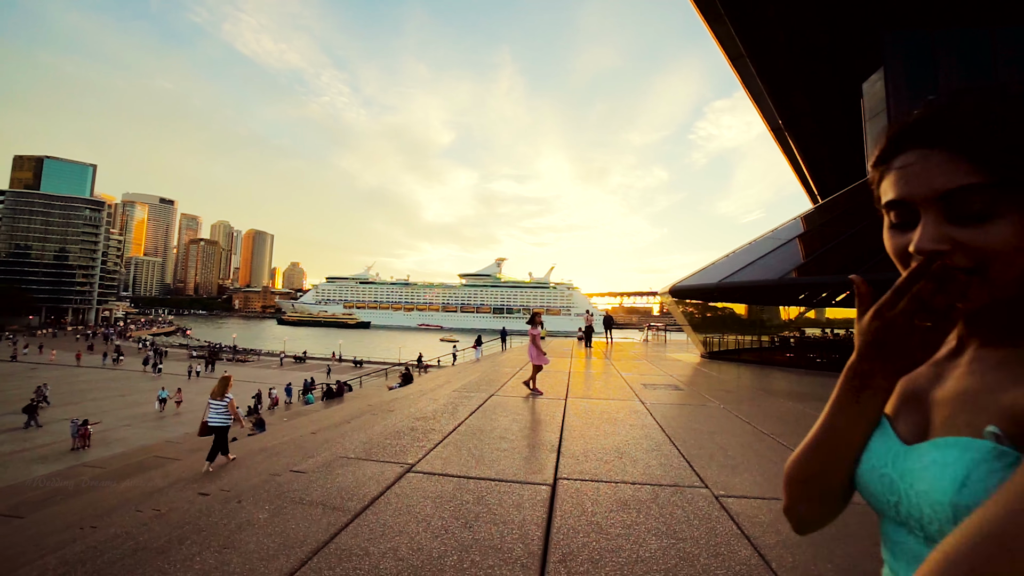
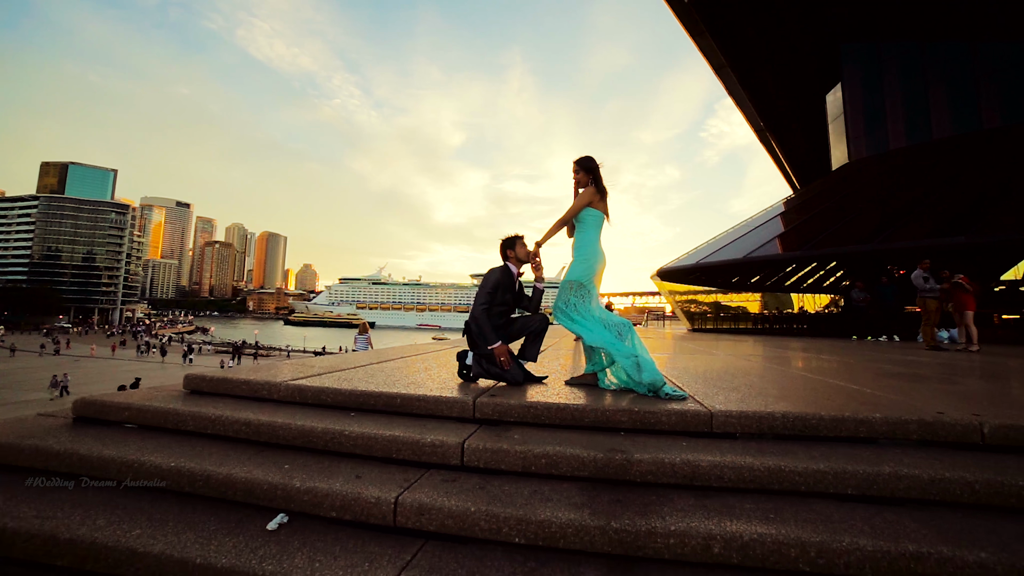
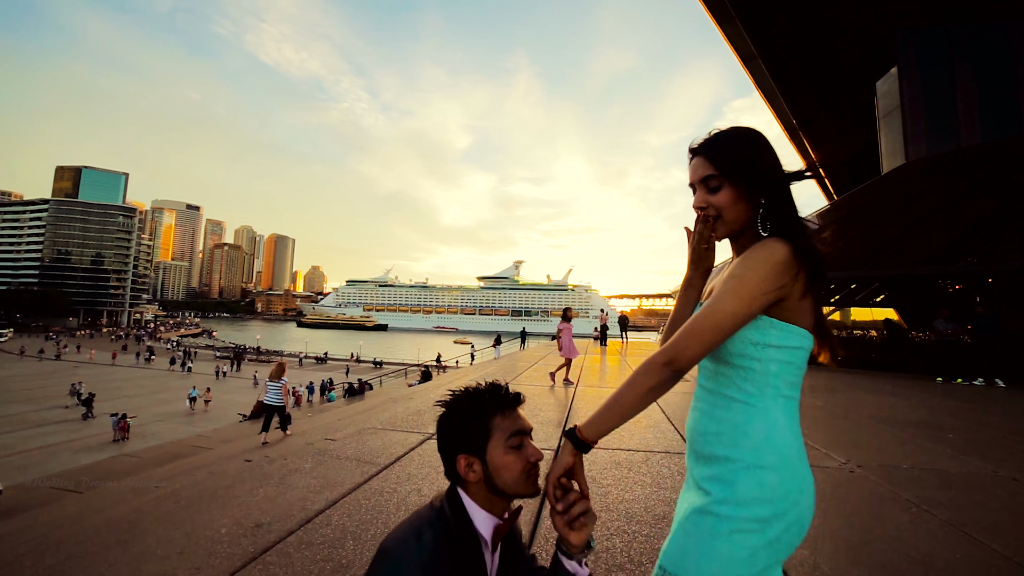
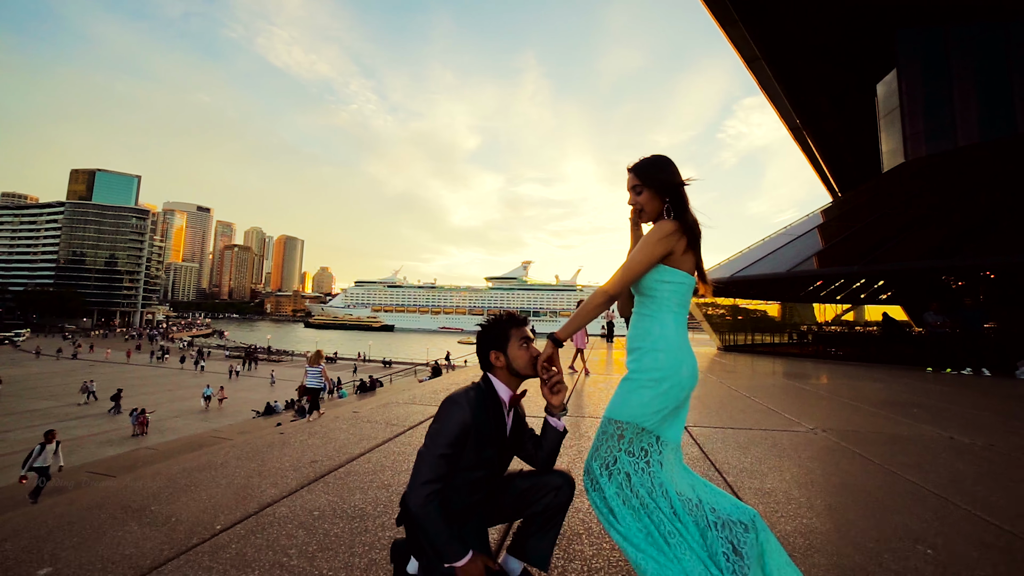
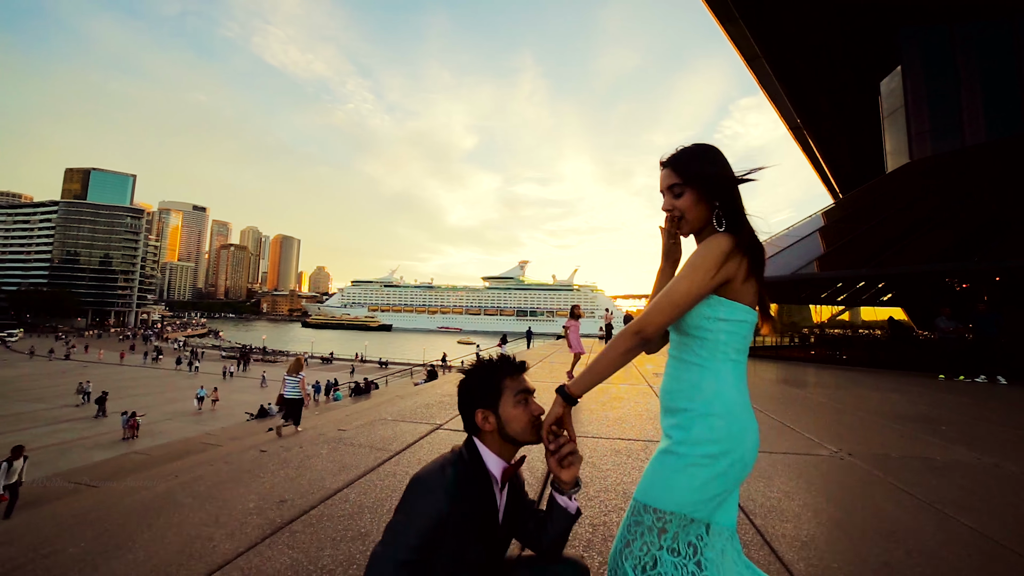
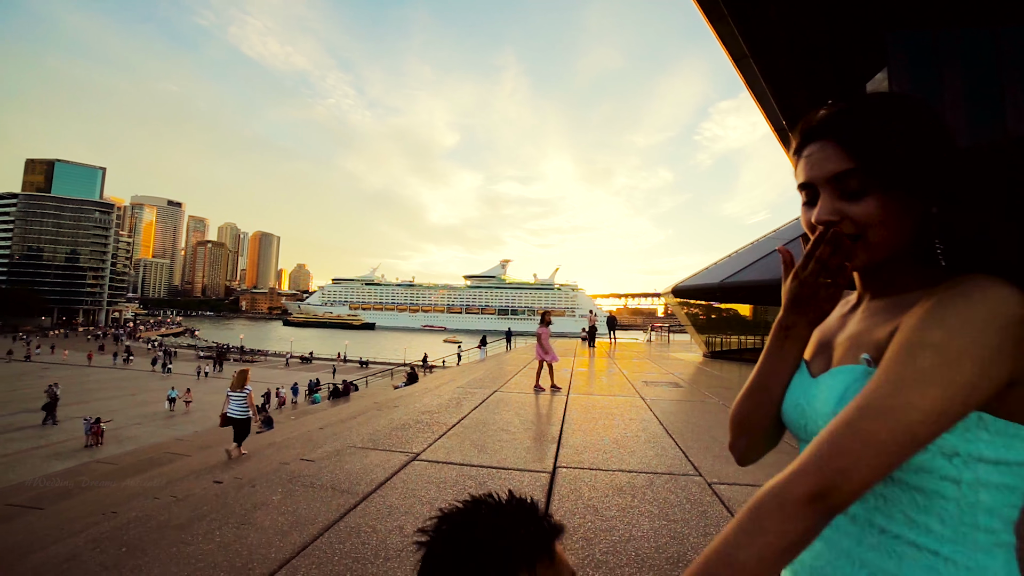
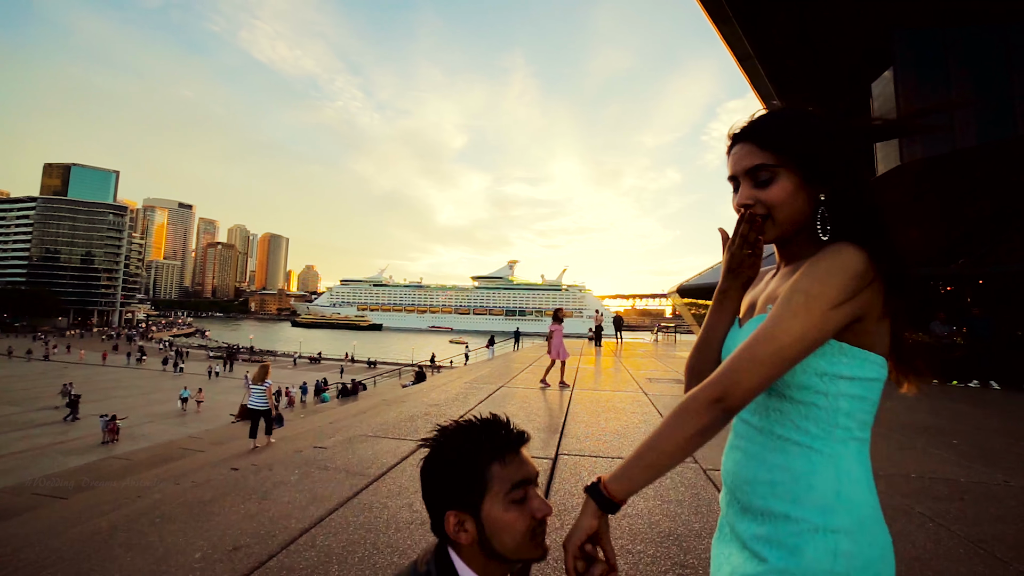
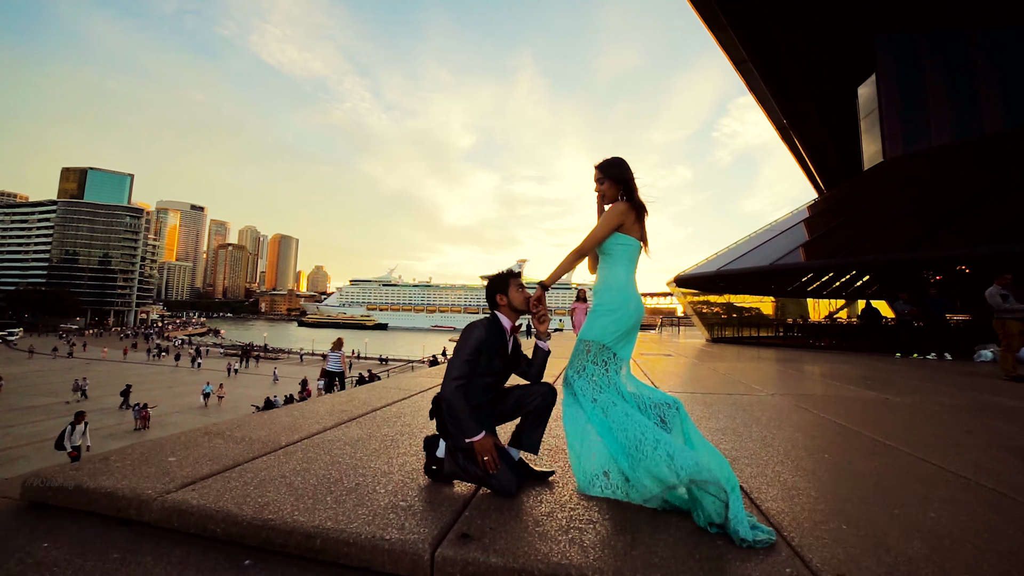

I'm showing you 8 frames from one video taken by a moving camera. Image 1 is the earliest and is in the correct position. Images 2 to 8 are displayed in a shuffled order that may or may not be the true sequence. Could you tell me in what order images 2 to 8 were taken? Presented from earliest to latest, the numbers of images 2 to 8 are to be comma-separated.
6, 7, 3, 5, 4, 8, 2
